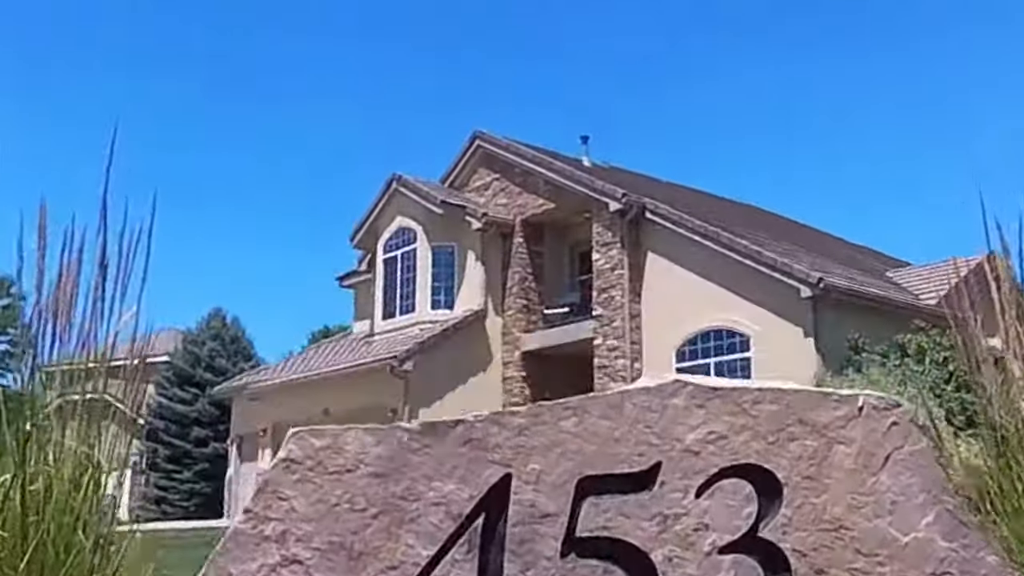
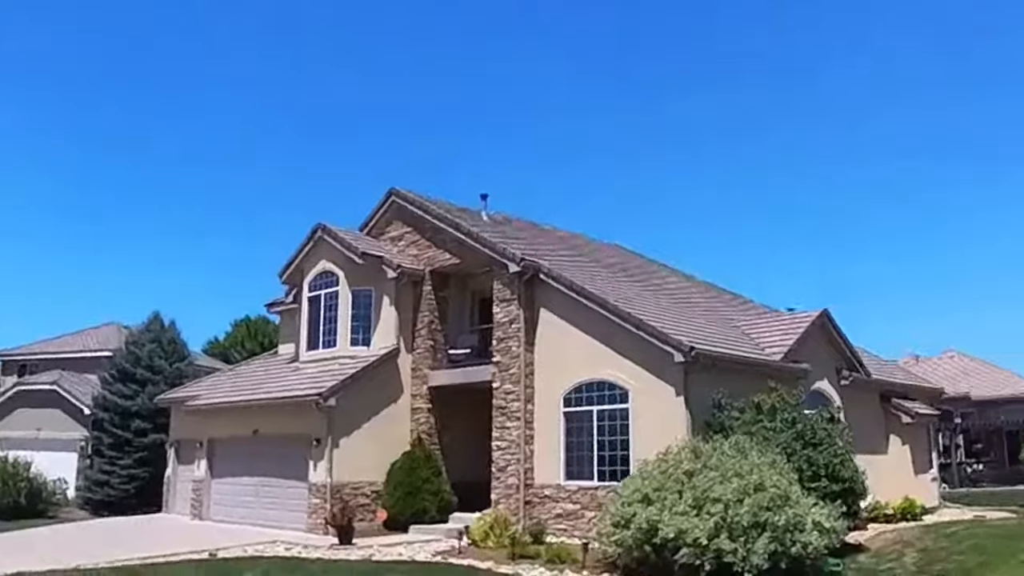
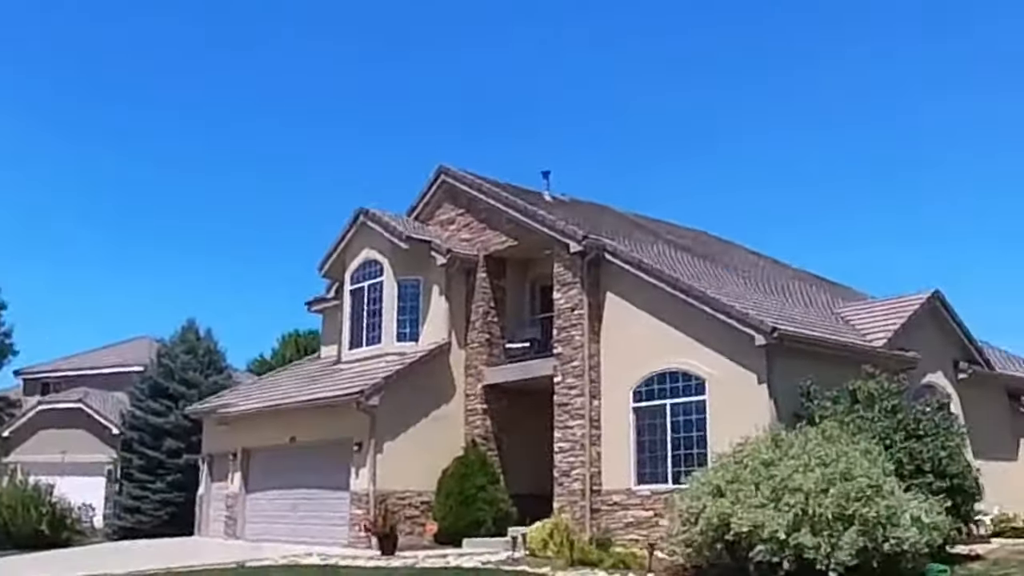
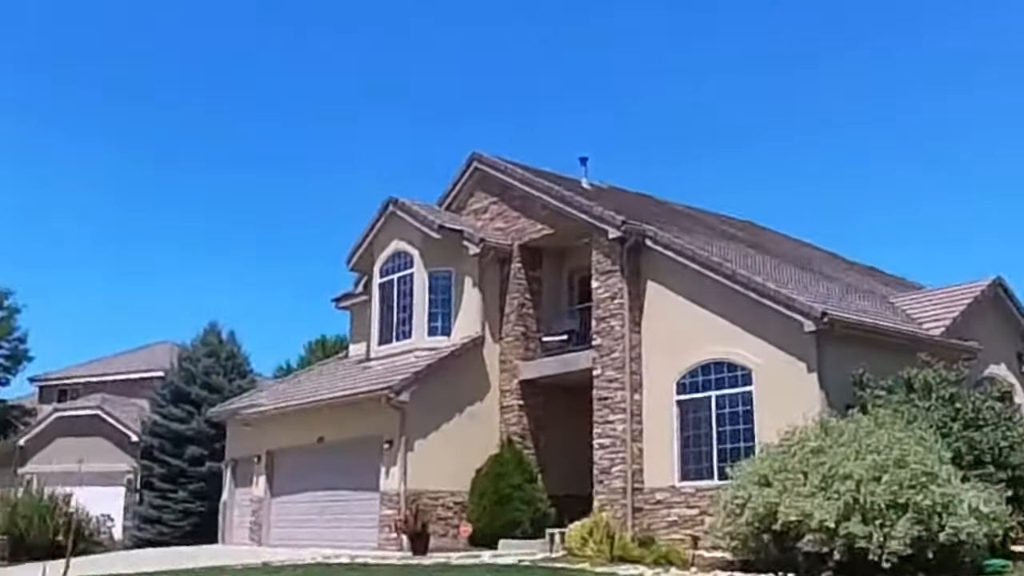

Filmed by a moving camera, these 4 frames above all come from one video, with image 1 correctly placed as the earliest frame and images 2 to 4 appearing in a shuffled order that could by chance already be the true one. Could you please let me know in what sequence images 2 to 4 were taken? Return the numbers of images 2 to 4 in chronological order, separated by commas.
4, 3, 2
